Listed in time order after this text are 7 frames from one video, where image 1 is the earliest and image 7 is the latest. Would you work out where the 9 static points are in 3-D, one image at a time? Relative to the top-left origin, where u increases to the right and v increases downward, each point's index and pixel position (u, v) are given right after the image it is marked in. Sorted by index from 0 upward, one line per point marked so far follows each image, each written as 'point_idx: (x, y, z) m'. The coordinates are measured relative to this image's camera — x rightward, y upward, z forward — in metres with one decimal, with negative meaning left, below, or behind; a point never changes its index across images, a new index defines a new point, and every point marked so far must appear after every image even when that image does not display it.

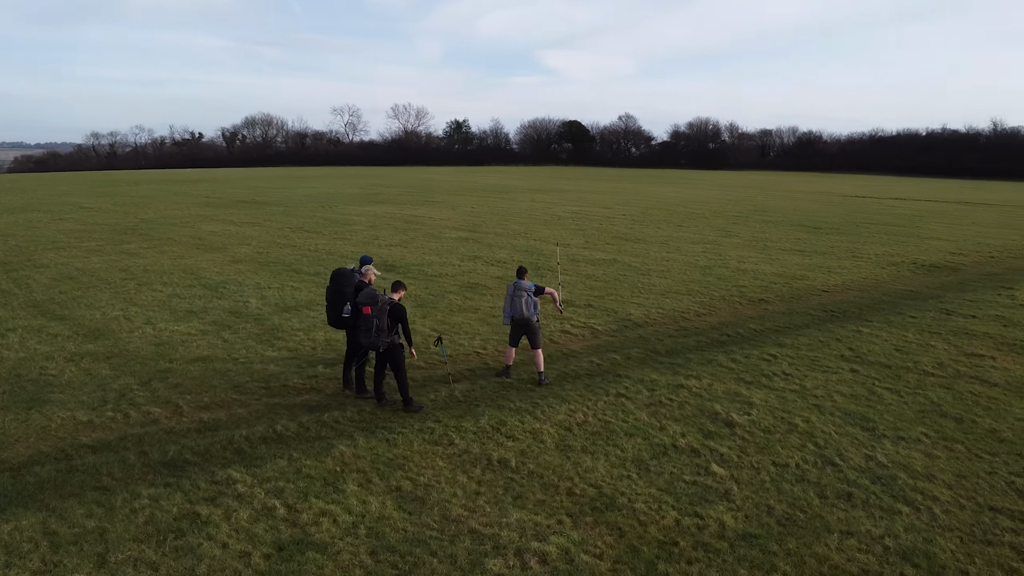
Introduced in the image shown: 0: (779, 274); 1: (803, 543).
0: (+6.1, +0.3, +18.0) m
1: (+2.3, -2.0, +6.3) m
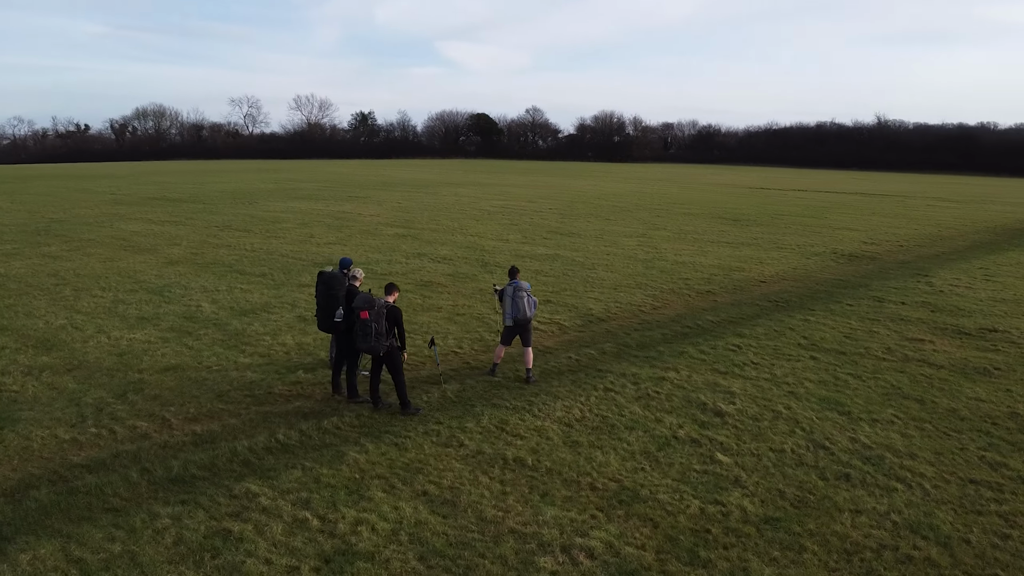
0: (+4.9, +0.5, +18.8) m
1: (+2.6, -2.0, +6.7) m
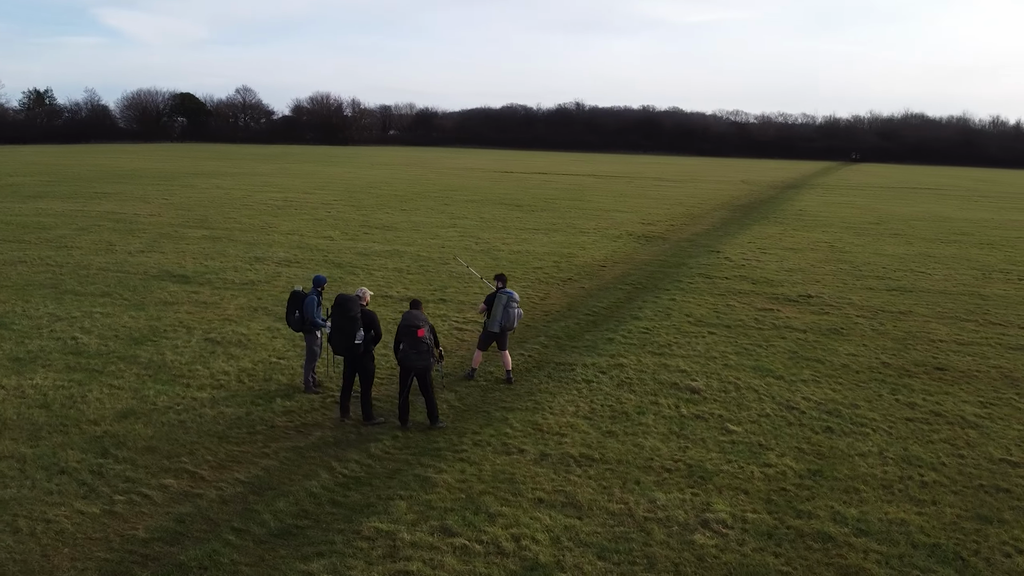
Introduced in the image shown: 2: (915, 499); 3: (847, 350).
0: (+1.0, +0.9, +20.4) m
1: (+3.6, -1.9, +8.5) m
2: (+4.0, -2.1, +7.8) m
3: (+5.3, -1.0, +12.6) m
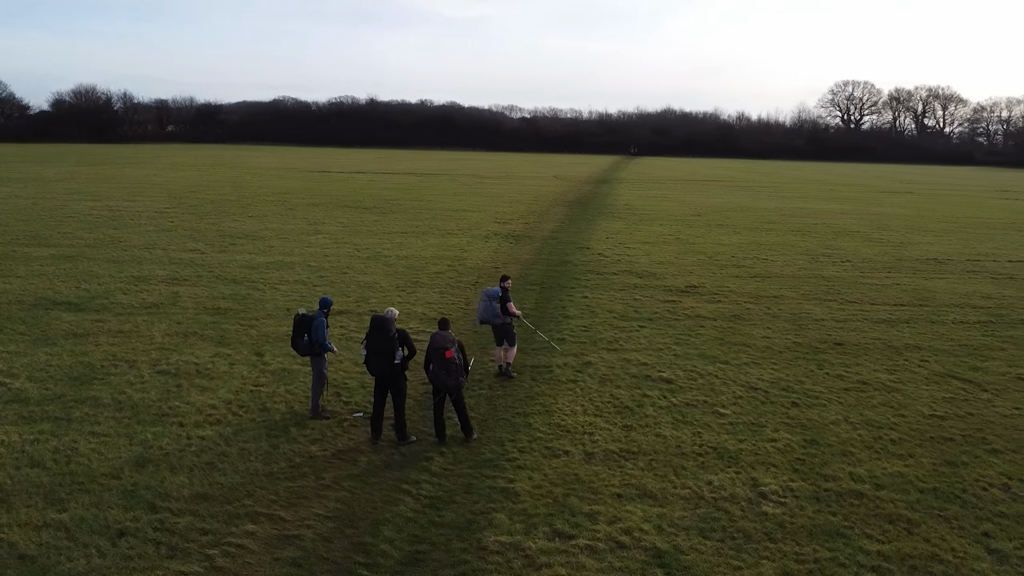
0: (-1.9, +0.8, +20.7) m
1: (+4.0, -1.8, +10.1) m
2: (+4.6, -2.0, +9.5) m
3: (+4.5, -0.8, +14.5) m
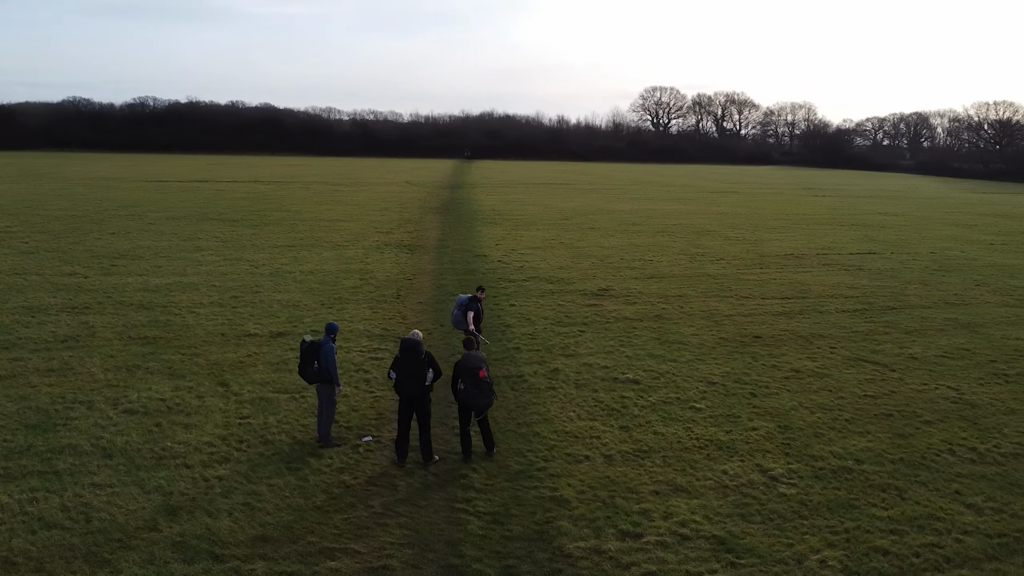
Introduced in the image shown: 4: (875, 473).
0: (-4.3, +0.4, +20.4) m
1: (+4.0, -1.9, +11.3) m
2: (+4.7, -2.0, +10.9) m
3: (+3.4, -0.8, +15.7) m
4: (+4.4, -2.2, +9.7) m
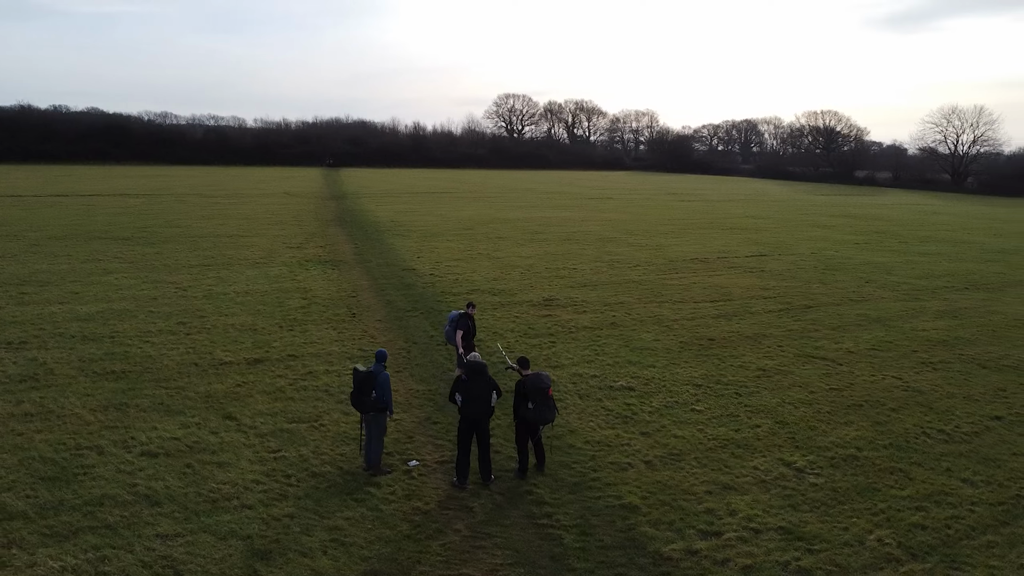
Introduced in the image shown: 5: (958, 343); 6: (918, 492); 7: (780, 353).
0: (-5.7, -0.1, +19.7) m
1: (+4.3, -2.0, +12.4) m
2: (+5.0, -2.1, +12.2) m
3: (+2.8, -1.0, +16.7) m
4: (+5.0, -2.3, +10.9) m
5: (+9.4, -1.2, +16.7) m
6: (+5.0, -2.5, +9.9) m
7: (+5.3, -1.3, +15.7) m
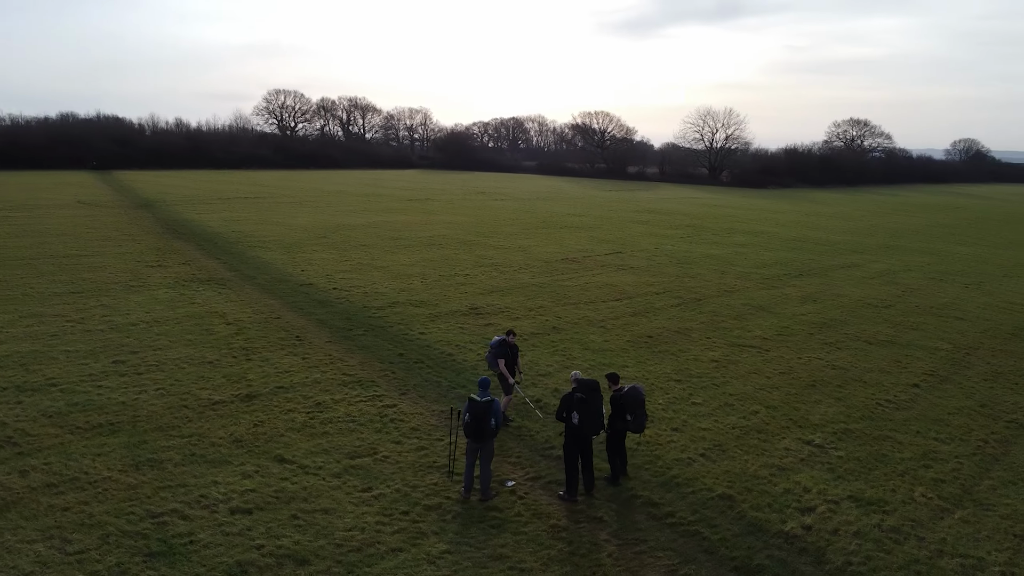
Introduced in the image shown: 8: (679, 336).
0: (-7.3, -0.6, +18.1) m
1: (+4.5, -2.0, +14.2) m
2: (+5.3, -2.0, +14.2) m
3: (+1.8, -1.1, +17.8) m
4: (+5.7, -2.3, +12.9) m
5: (+8.1, -0.9, +19.8) m
6: (+6.0, -2.5, +12.0) m
7: (+4.5, -1.2, +17.6) m
8: (+3.8, -1.1, +18.2) m
